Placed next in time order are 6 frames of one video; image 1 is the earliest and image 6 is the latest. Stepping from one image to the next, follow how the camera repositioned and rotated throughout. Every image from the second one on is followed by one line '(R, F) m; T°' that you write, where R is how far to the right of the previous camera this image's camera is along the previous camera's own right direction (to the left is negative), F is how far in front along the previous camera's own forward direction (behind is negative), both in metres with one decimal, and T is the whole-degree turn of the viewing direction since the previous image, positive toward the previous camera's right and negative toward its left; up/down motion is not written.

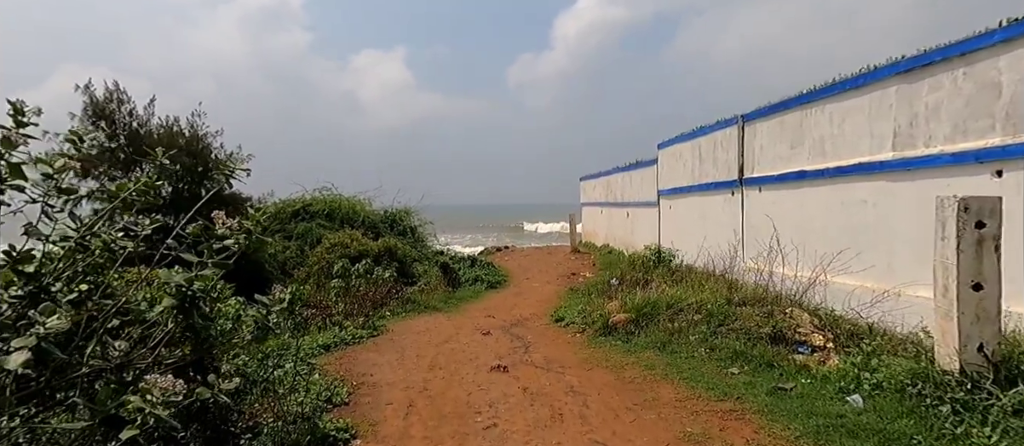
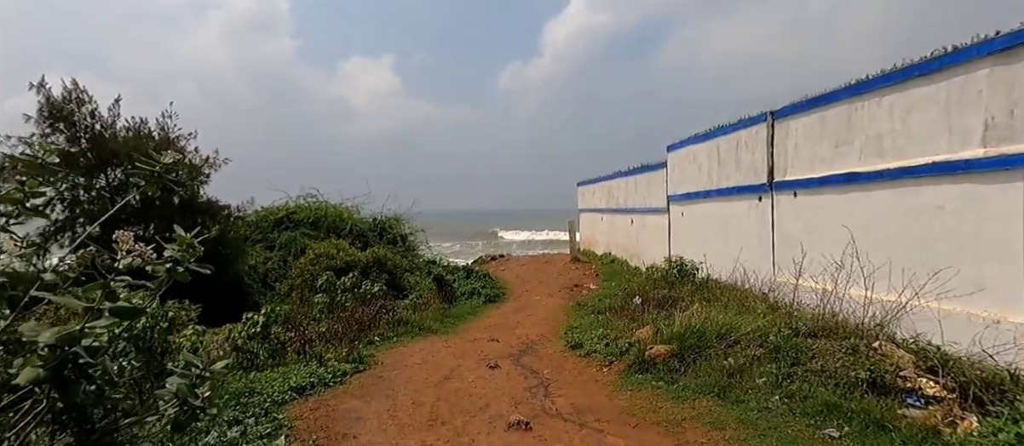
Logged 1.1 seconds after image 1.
(-0.2, +1.0) m; +1°
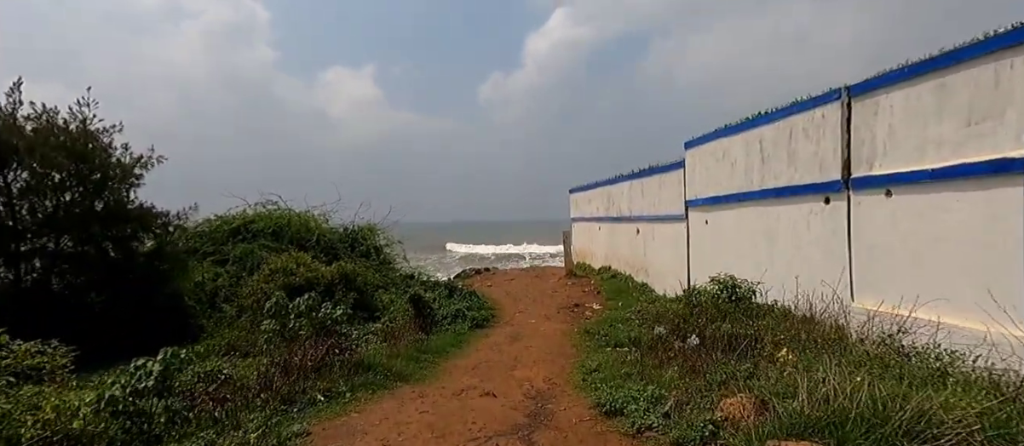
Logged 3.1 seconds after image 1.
(-0.2, +2.1) m; +2°
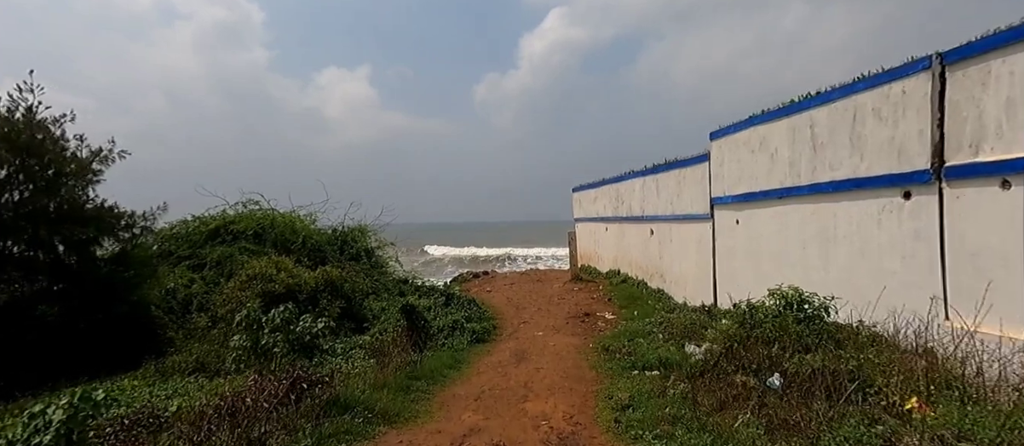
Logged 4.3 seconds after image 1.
(-0.1, +1.3) m; 0°
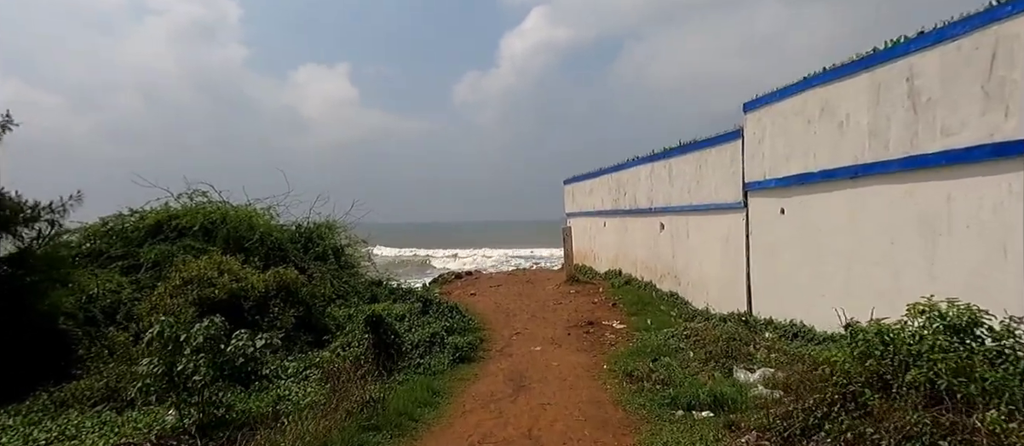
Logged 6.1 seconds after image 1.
(-0.1, +2.0) m; +2°
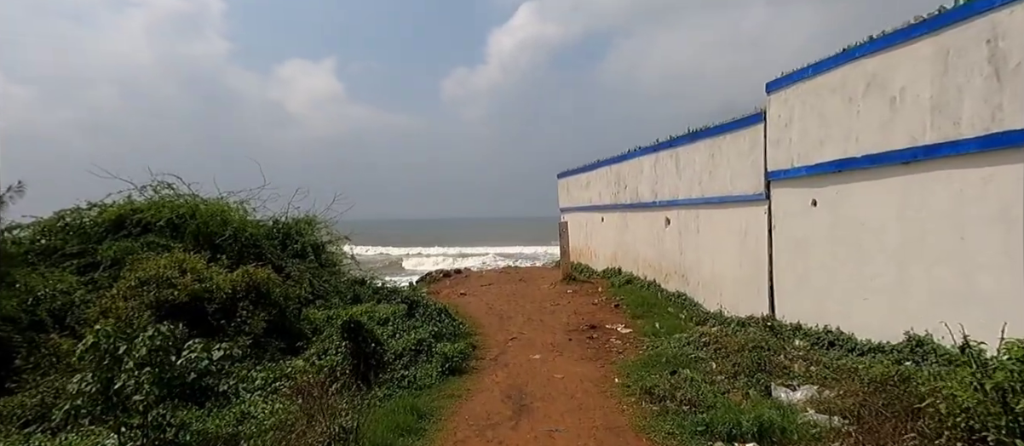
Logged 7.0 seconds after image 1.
(-0.1, +1.0) m; +1°
